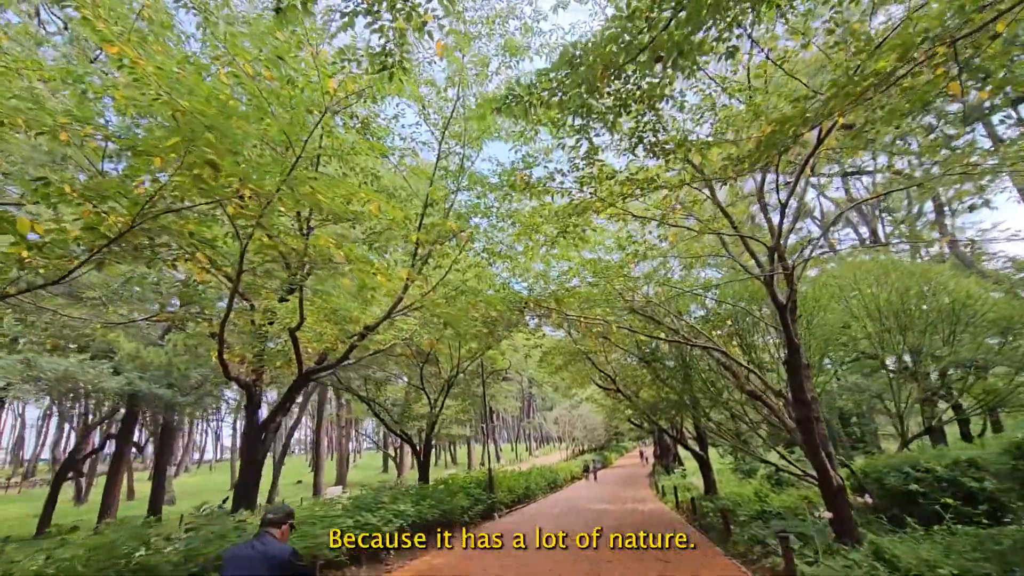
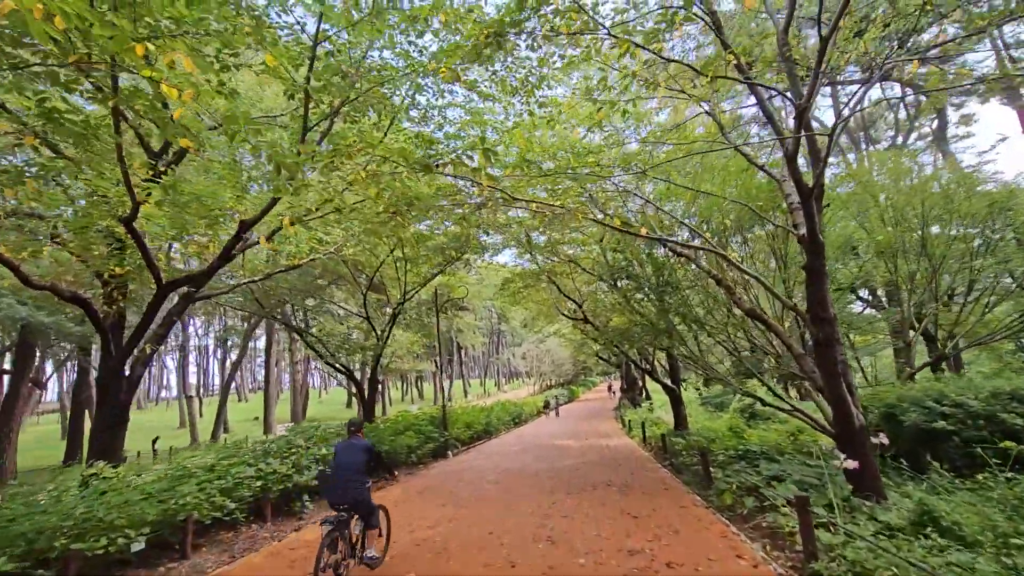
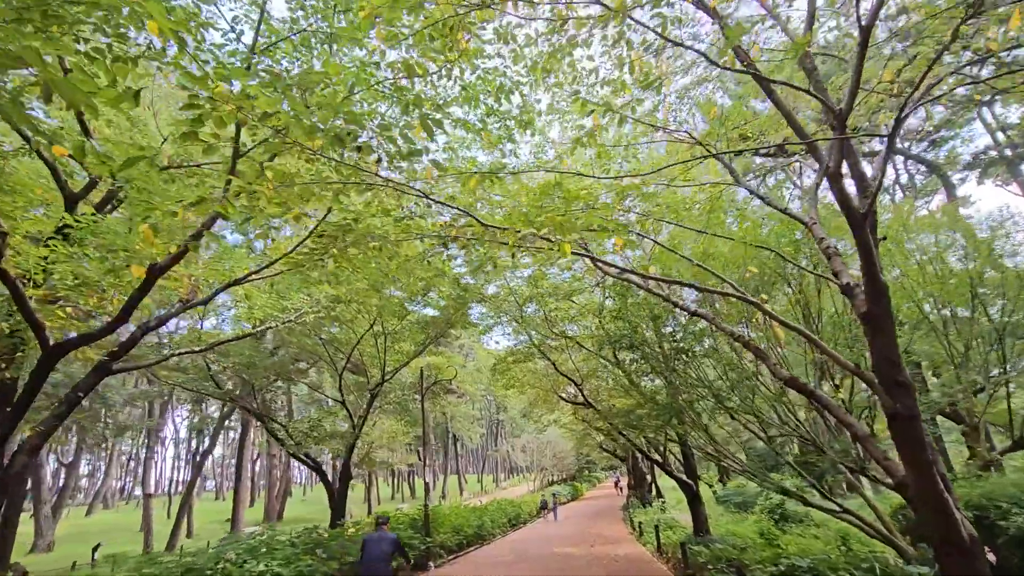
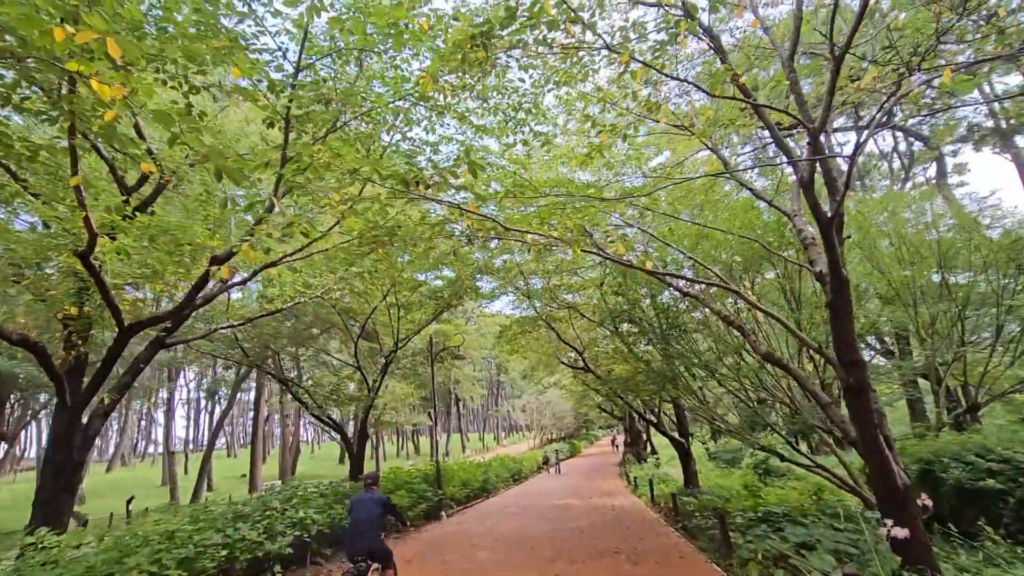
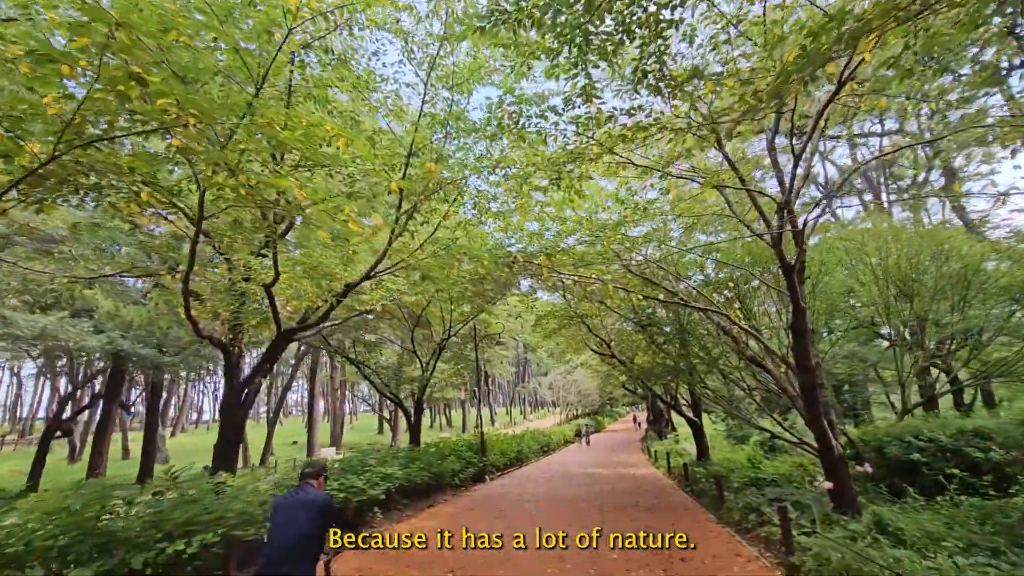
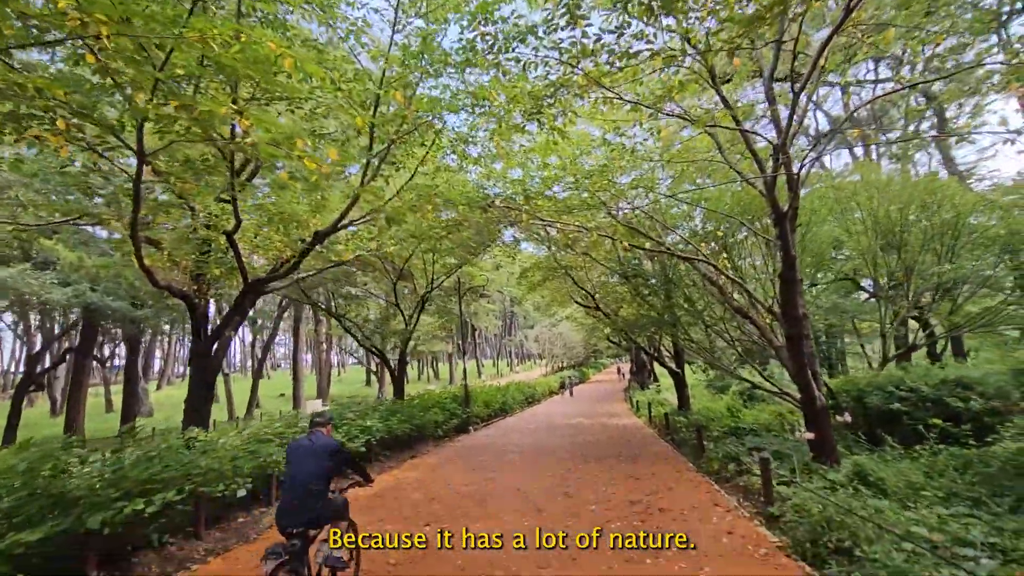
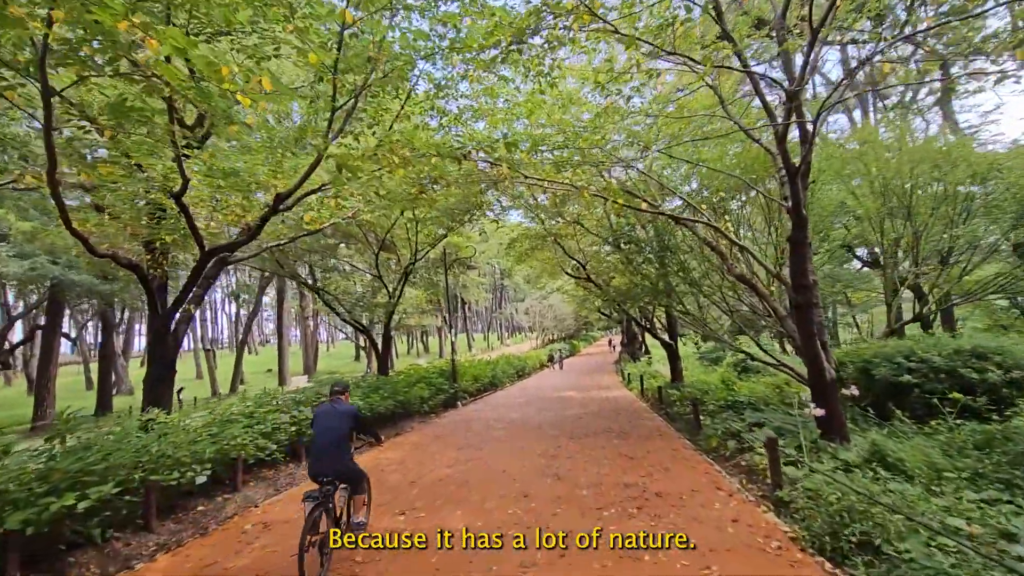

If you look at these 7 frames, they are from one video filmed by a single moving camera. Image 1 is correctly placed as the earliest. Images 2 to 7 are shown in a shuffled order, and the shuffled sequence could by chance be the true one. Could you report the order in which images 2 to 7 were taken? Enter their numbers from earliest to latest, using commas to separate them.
5, 6, 7, 2, 4, 3
